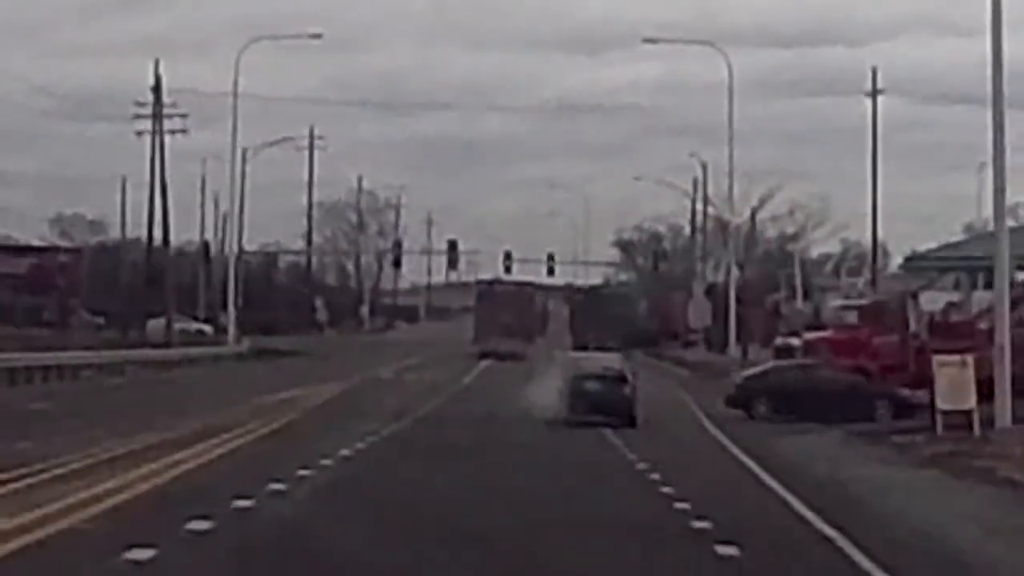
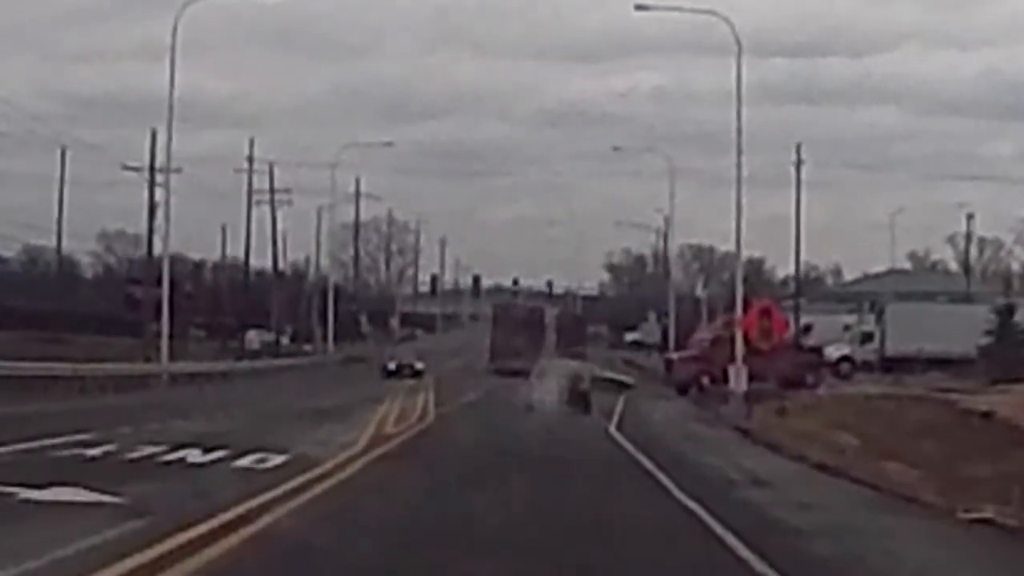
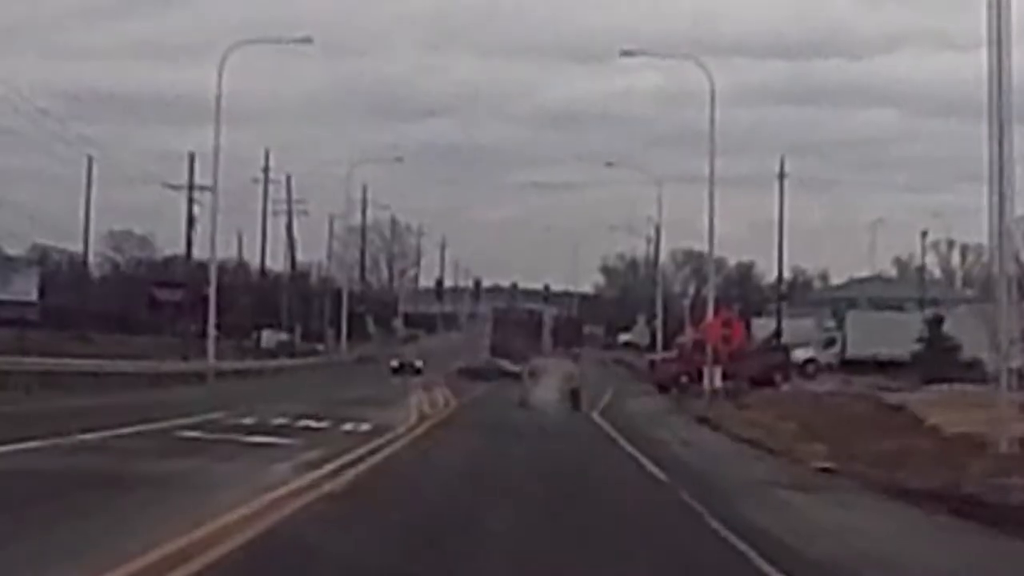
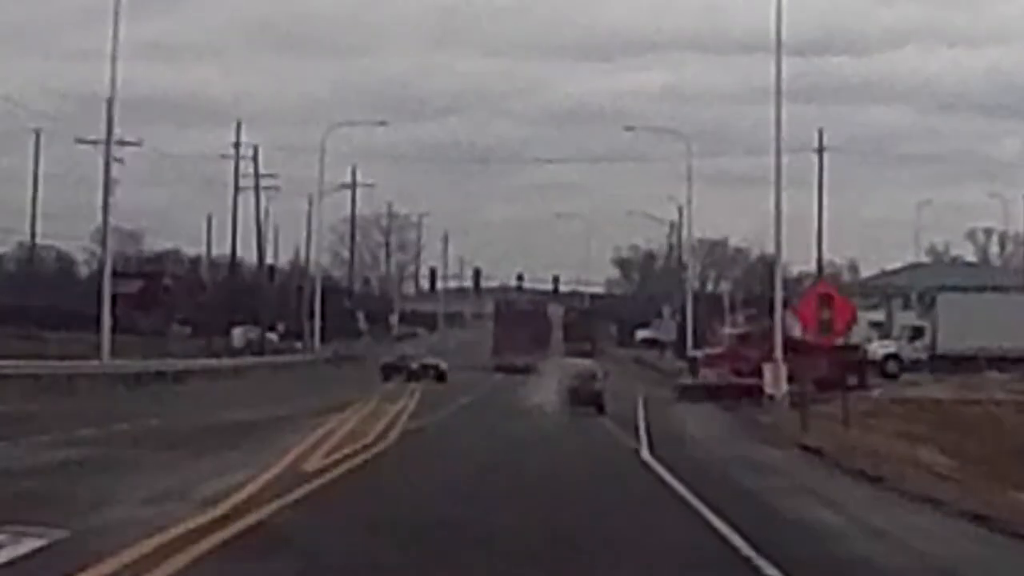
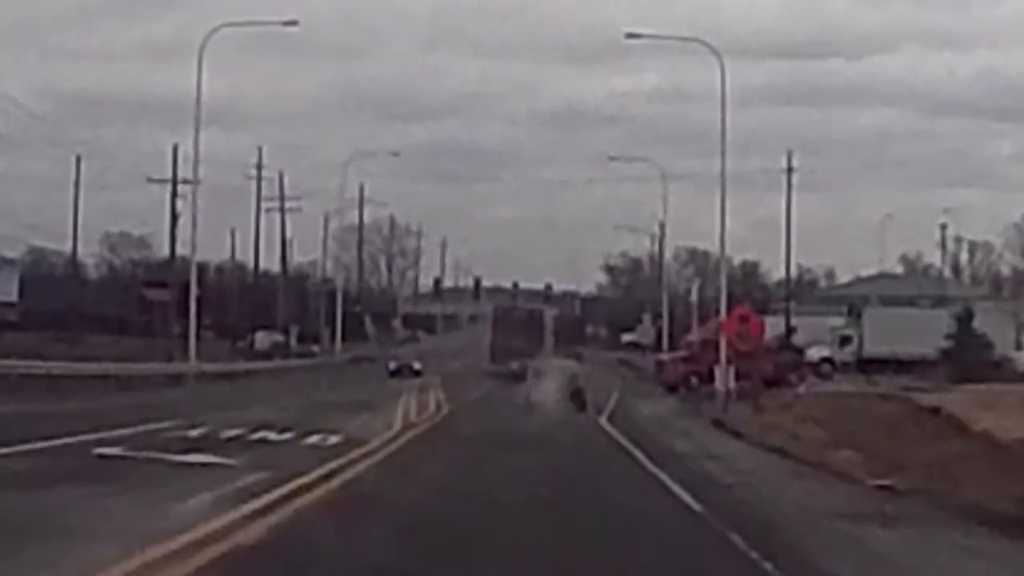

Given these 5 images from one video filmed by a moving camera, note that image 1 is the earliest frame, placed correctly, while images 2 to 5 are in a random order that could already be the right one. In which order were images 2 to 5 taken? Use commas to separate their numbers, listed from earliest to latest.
3, 5, 2, 4
